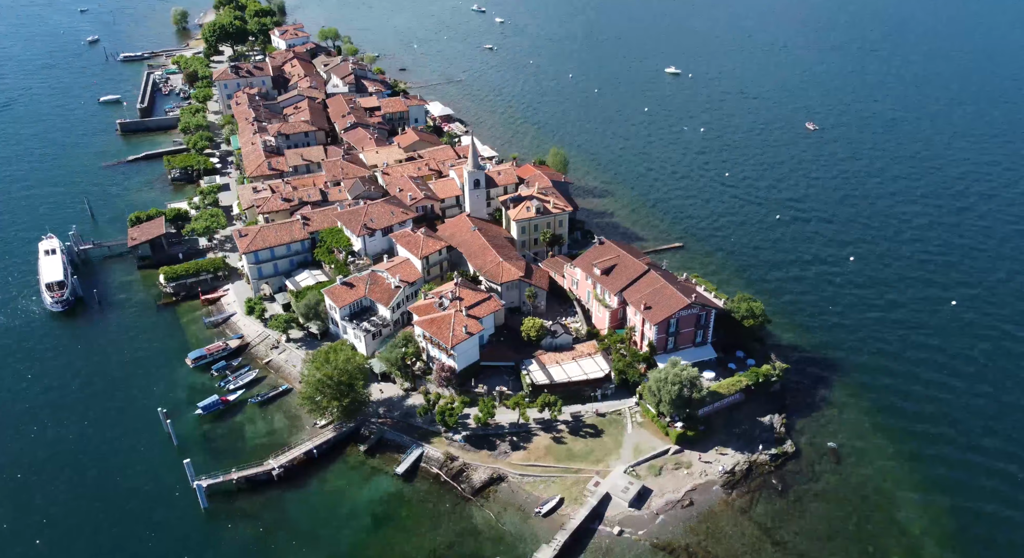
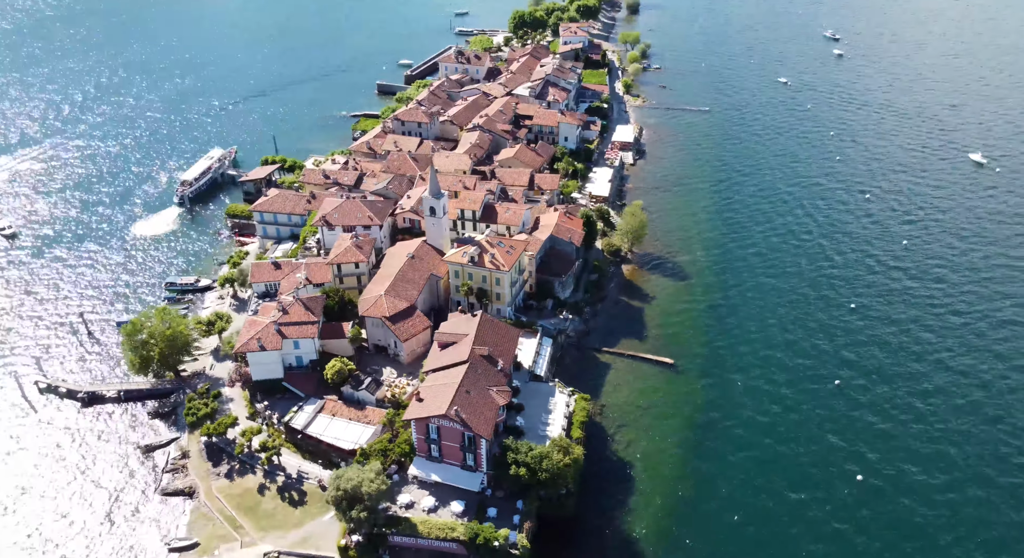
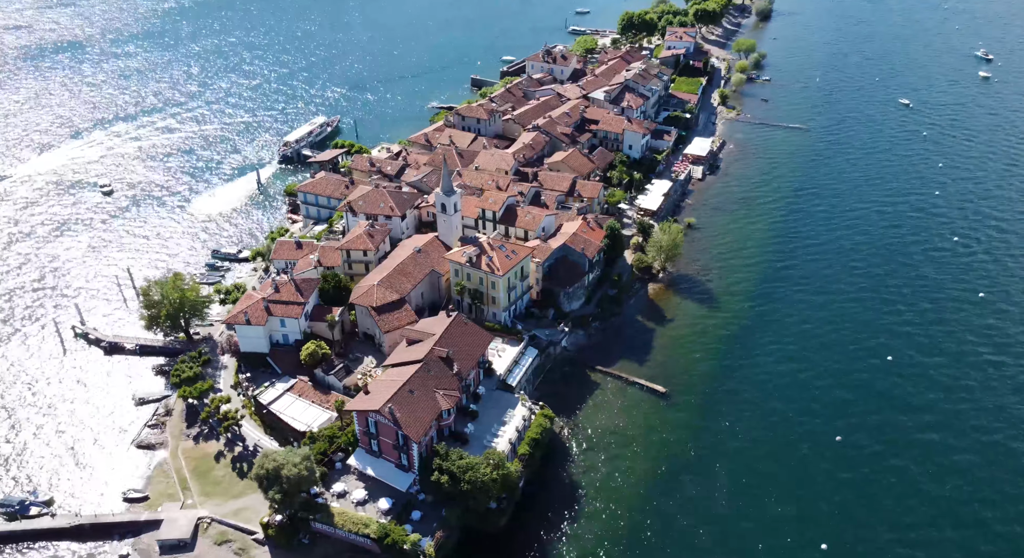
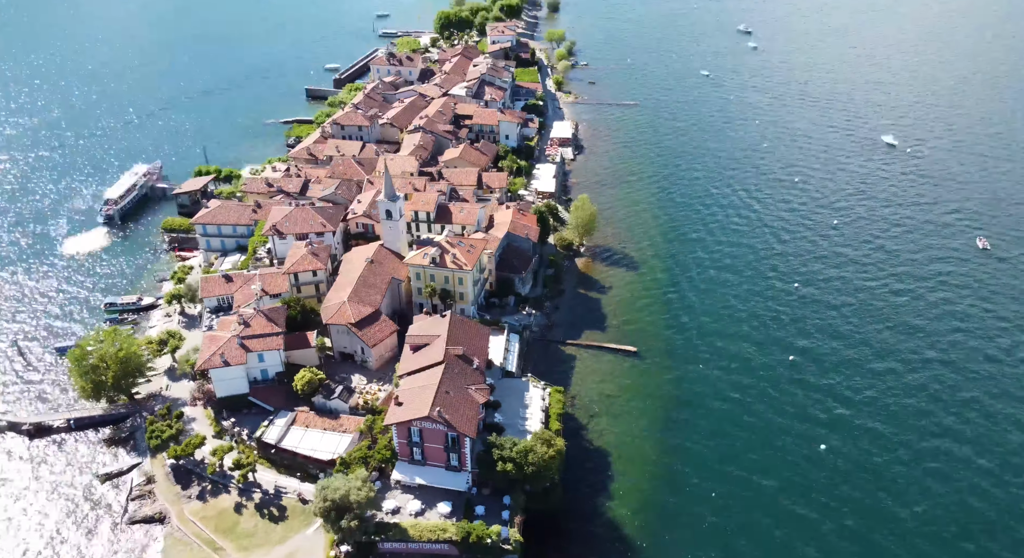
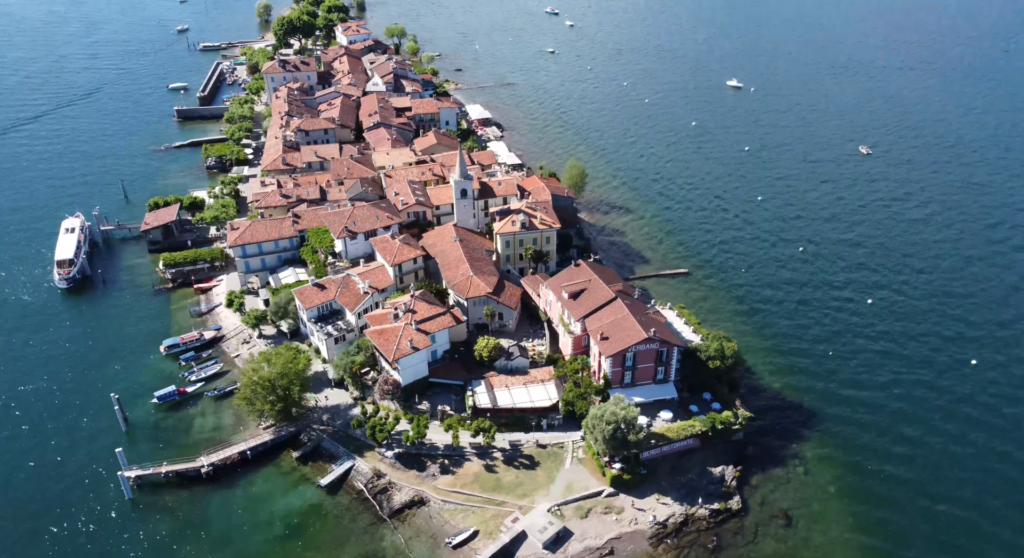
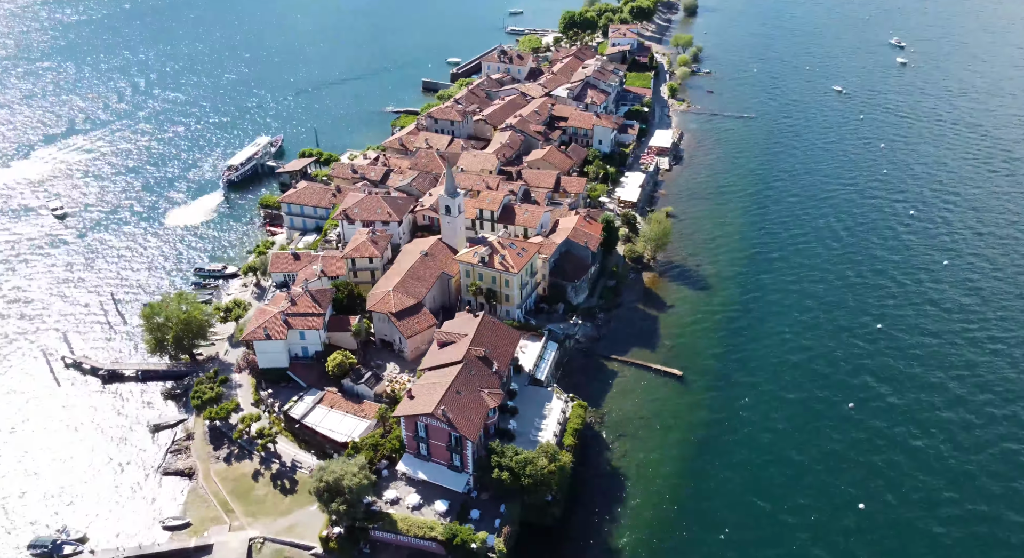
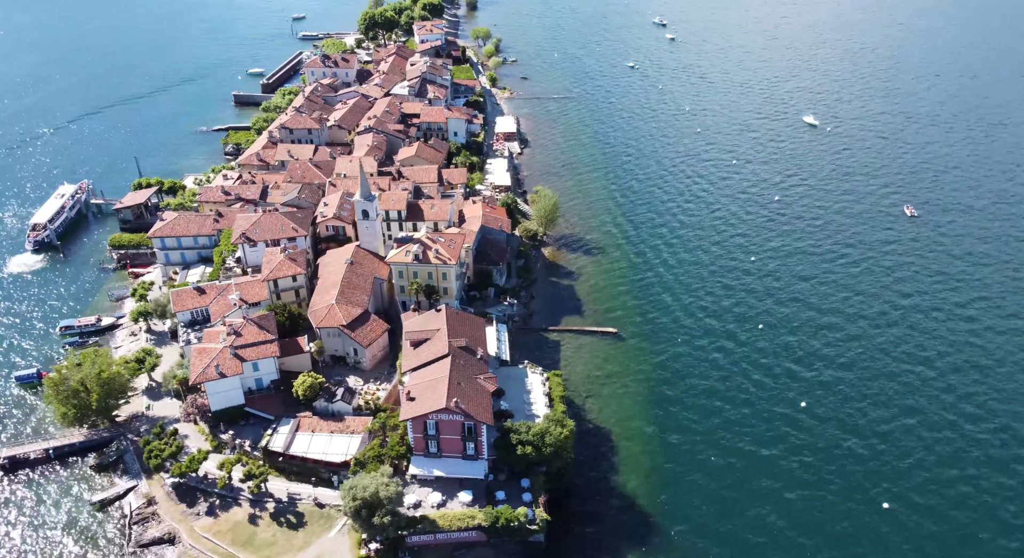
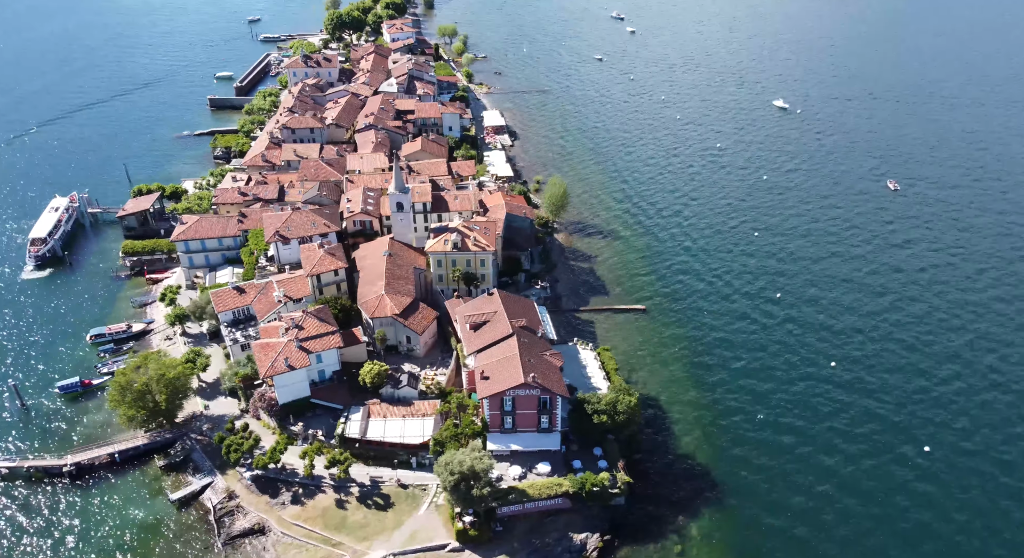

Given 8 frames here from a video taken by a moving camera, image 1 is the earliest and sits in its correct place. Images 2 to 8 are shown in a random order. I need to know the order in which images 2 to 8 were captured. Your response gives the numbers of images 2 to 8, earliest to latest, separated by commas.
5, 8, 7, 4, 2, 6, 3
